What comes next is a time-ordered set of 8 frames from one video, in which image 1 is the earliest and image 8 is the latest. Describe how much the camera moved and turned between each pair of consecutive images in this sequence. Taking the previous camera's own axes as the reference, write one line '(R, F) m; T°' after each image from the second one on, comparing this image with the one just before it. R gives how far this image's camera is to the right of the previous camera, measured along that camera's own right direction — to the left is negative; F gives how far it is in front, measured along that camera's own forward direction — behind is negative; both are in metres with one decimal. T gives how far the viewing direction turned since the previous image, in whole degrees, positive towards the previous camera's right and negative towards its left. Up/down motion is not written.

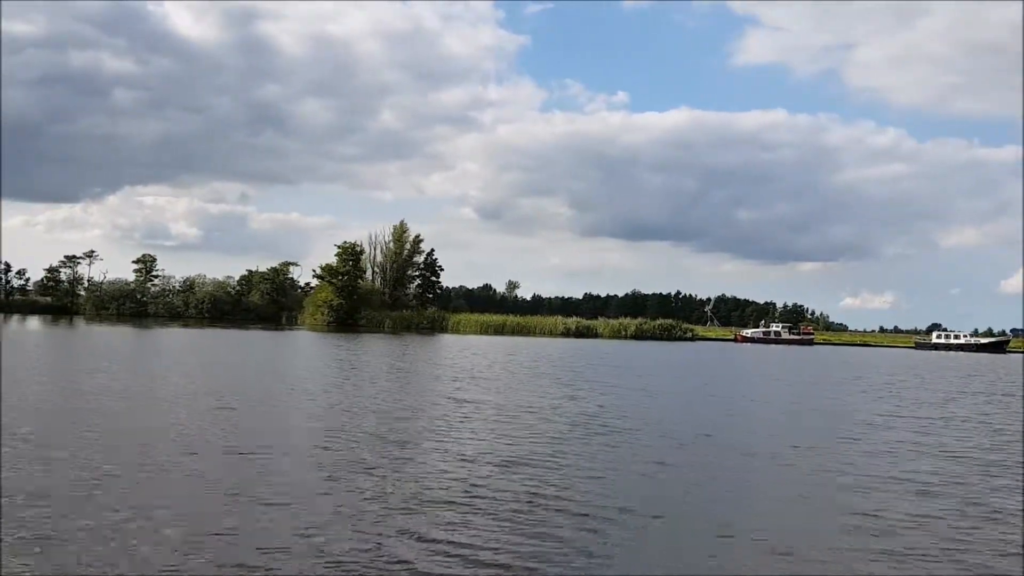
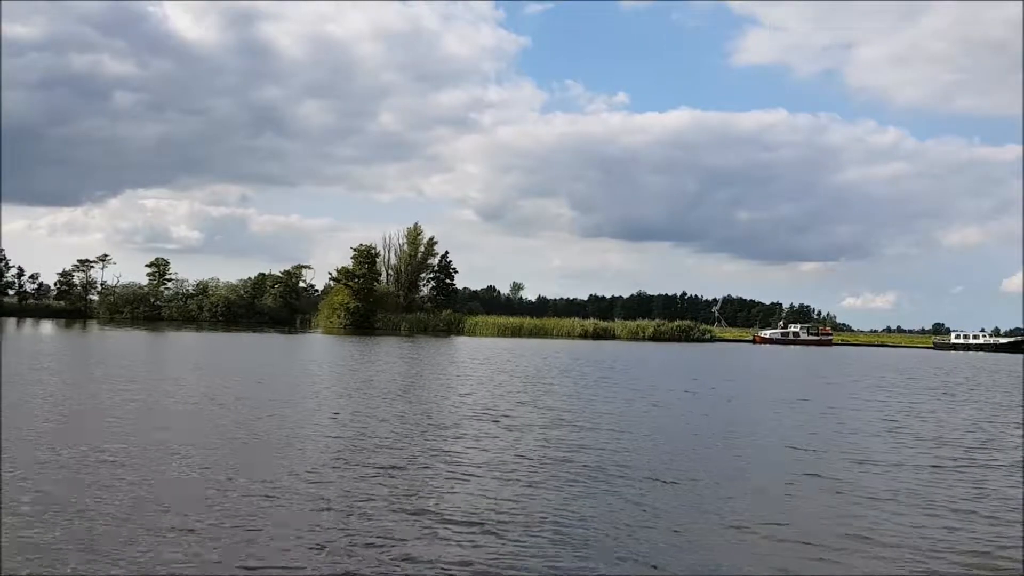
(-0.8, 0.0) m; 0°
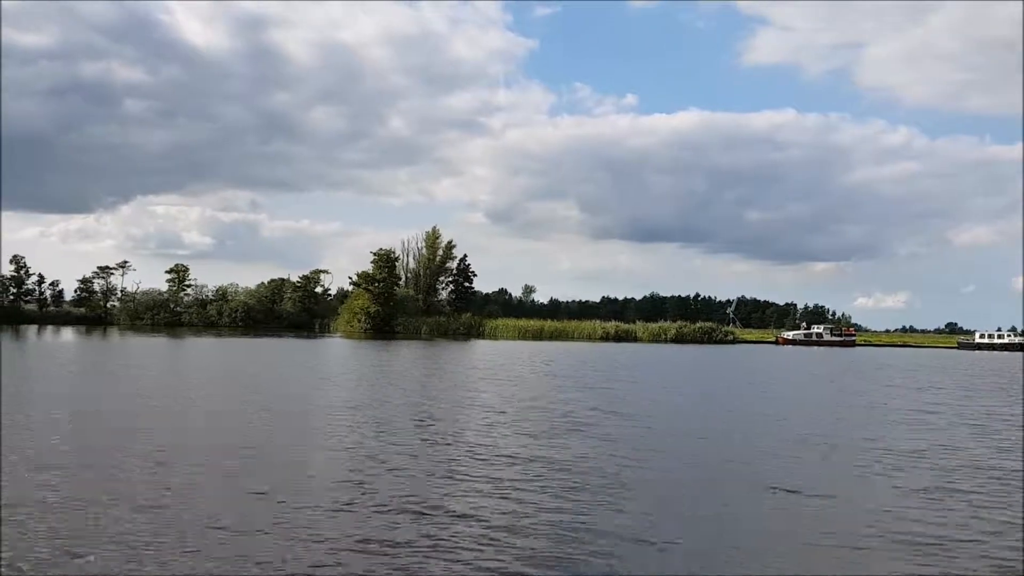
(-0.6, 0.0) m; -1°
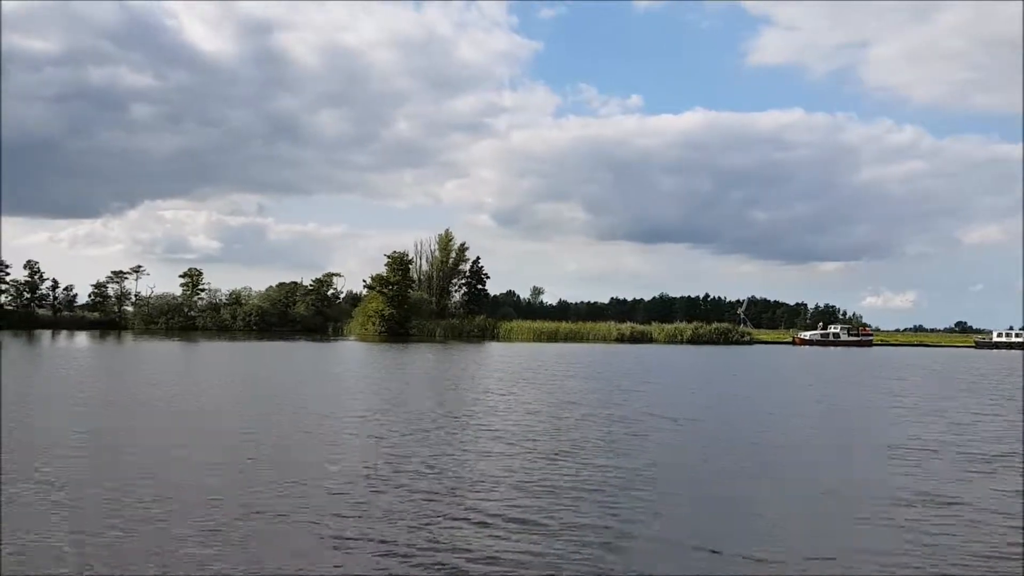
(-0.5, +0.1) m; 0°
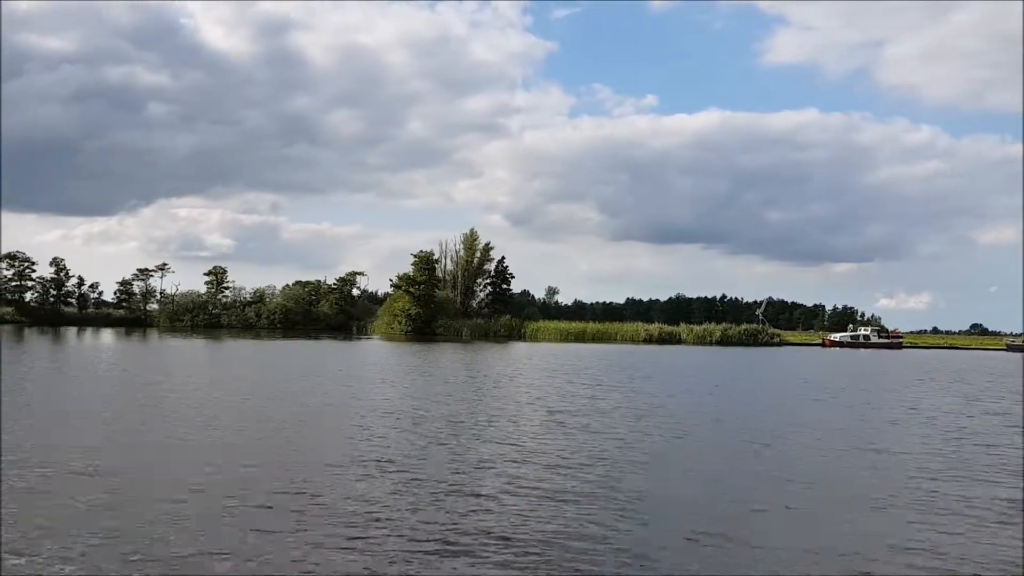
(-0.9, +0.1) m; -1°
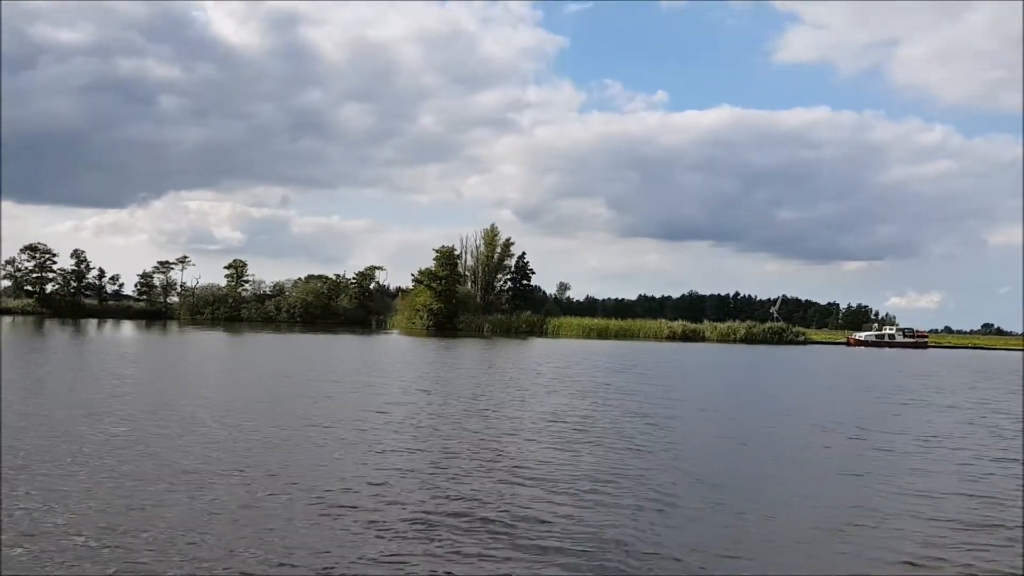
(-0.8, +0.1) m; 0°
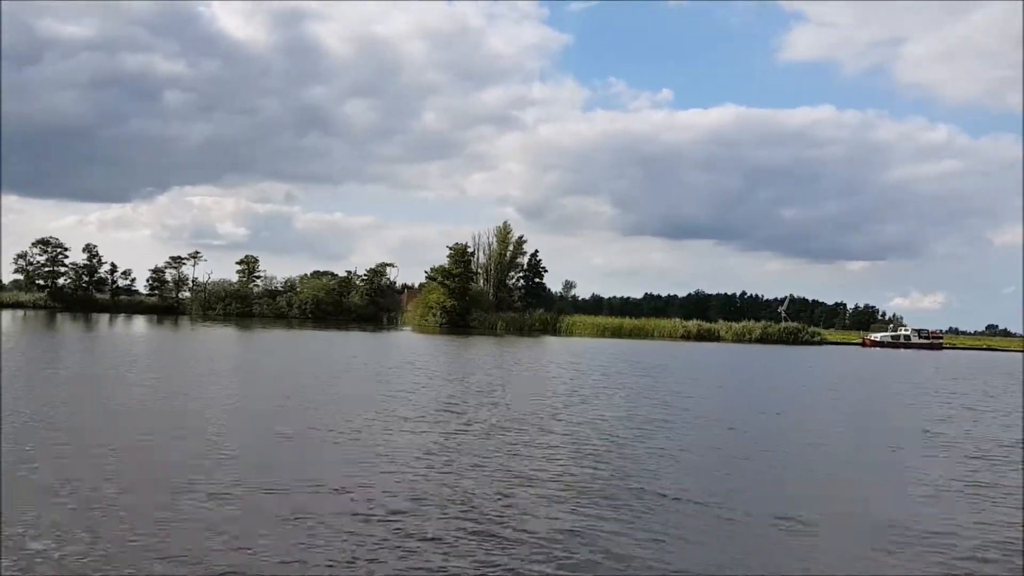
(-0.6, +0.1) m; 0°
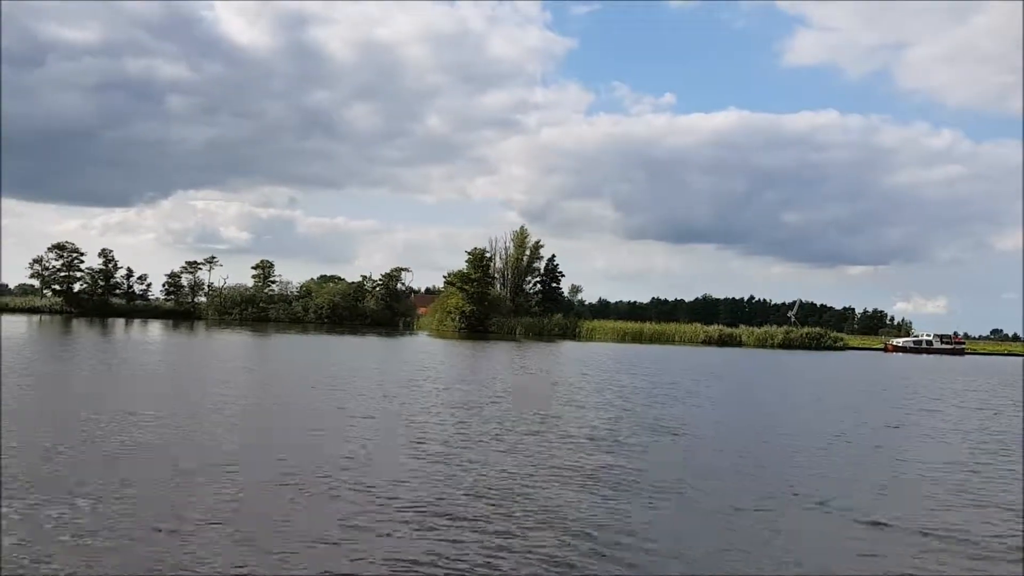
(-0.9, +0.1) m; 0°
